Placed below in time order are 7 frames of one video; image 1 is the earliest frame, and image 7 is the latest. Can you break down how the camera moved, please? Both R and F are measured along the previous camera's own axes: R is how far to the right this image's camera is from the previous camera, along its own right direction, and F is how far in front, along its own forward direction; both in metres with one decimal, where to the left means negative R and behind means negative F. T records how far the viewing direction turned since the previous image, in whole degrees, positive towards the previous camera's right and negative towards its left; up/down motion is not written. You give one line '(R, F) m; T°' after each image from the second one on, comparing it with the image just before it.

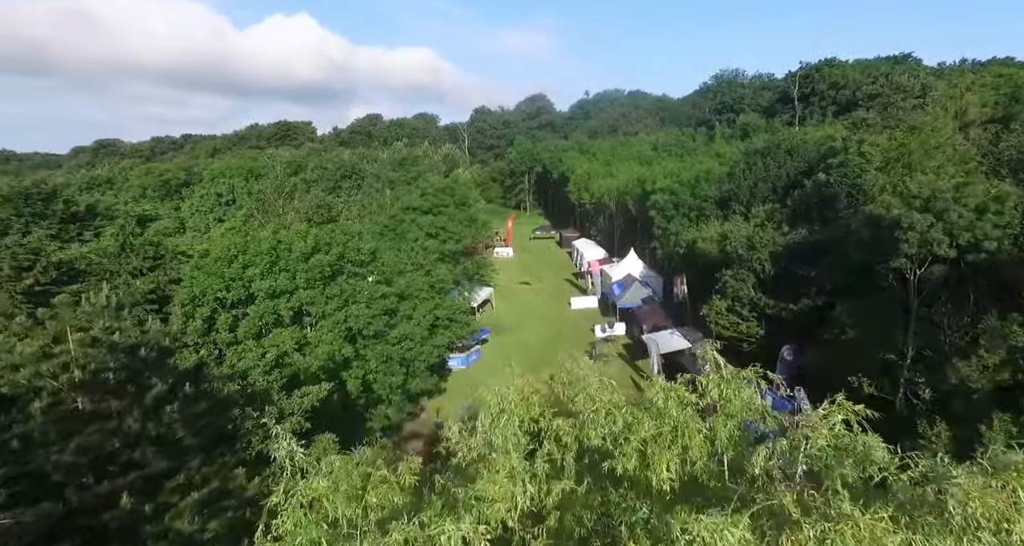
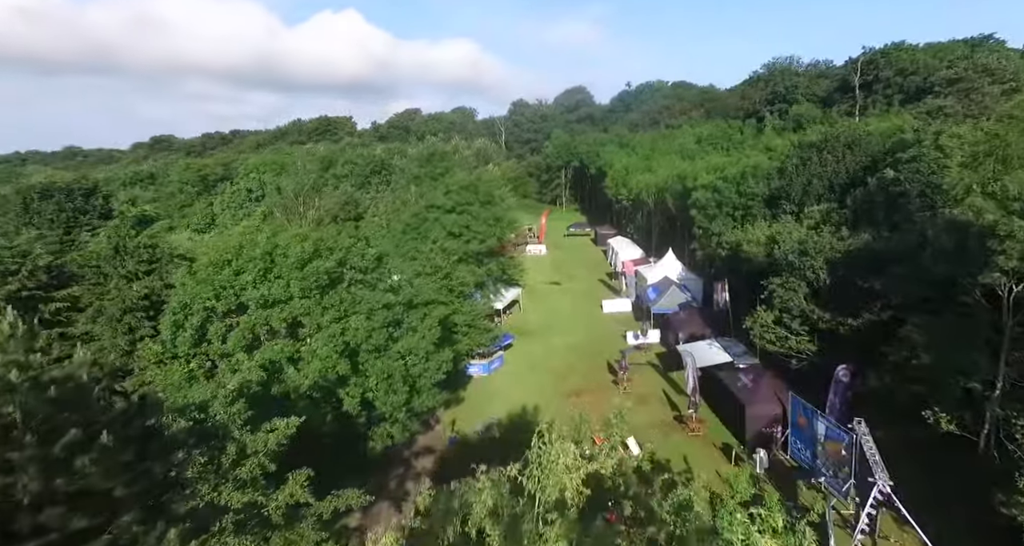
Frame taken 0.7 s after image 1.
(+0.5, +1.6) m; -4°
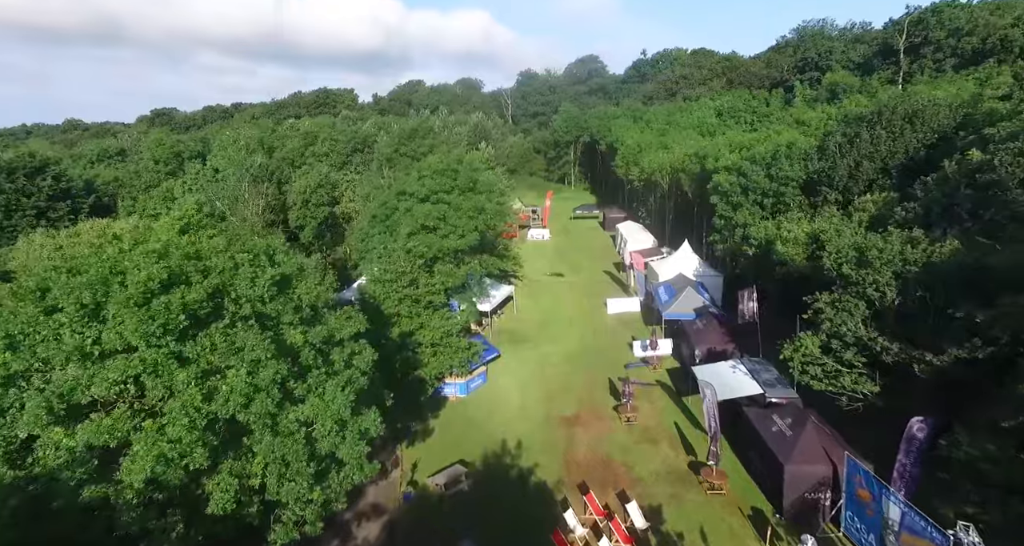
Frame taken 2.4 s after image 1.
(+1.1, +4.3) m; -1°
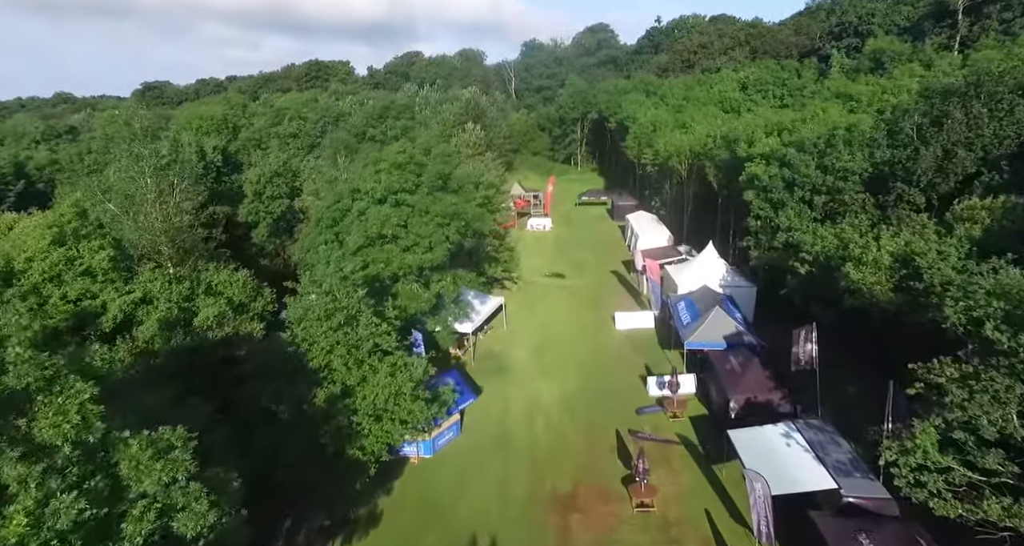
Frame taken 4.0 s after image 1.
(+0.8, +5.1) m; -1°
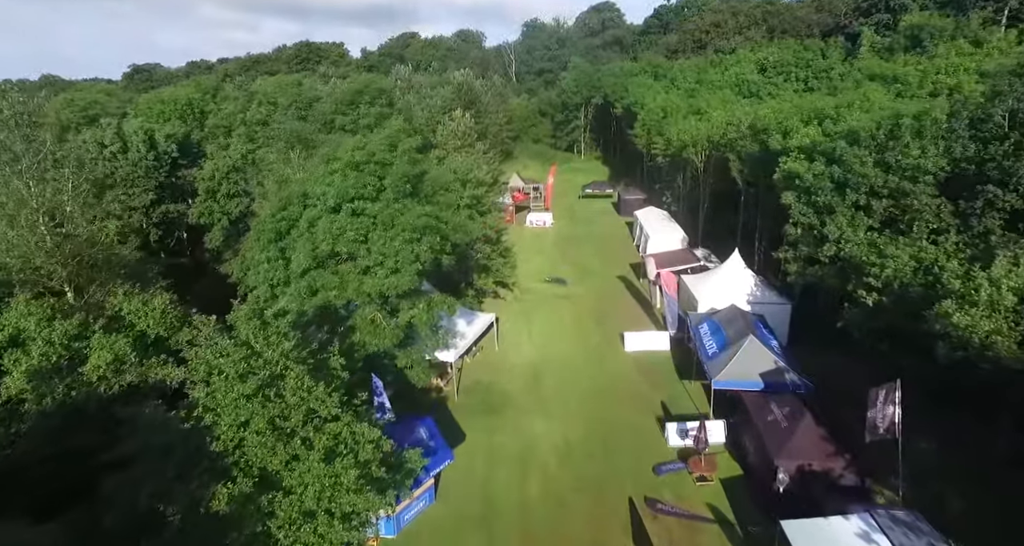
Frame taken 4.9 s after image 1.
(+0.4, +3.7) m; 0°
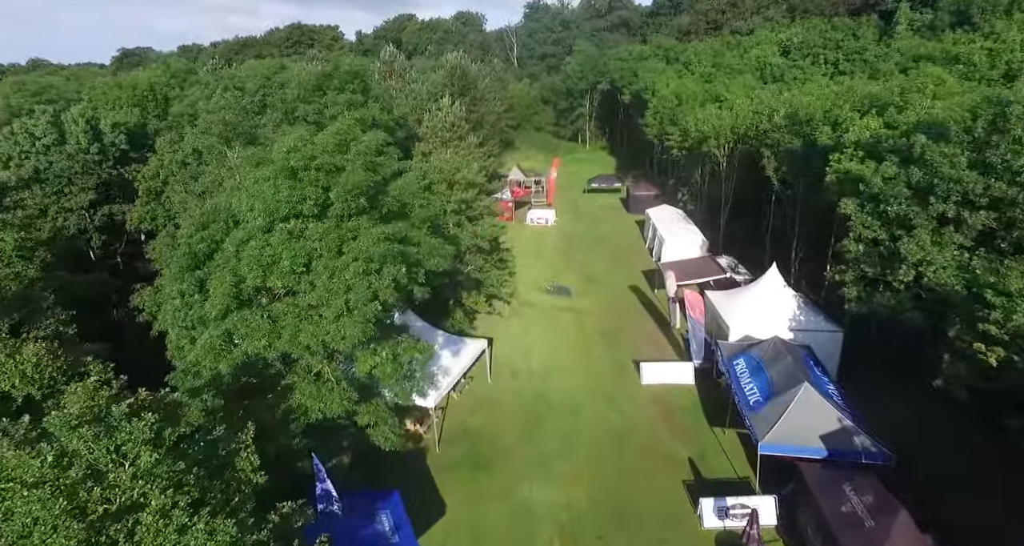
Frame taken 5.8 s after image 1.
(+0.2, +3.6) m; 0°
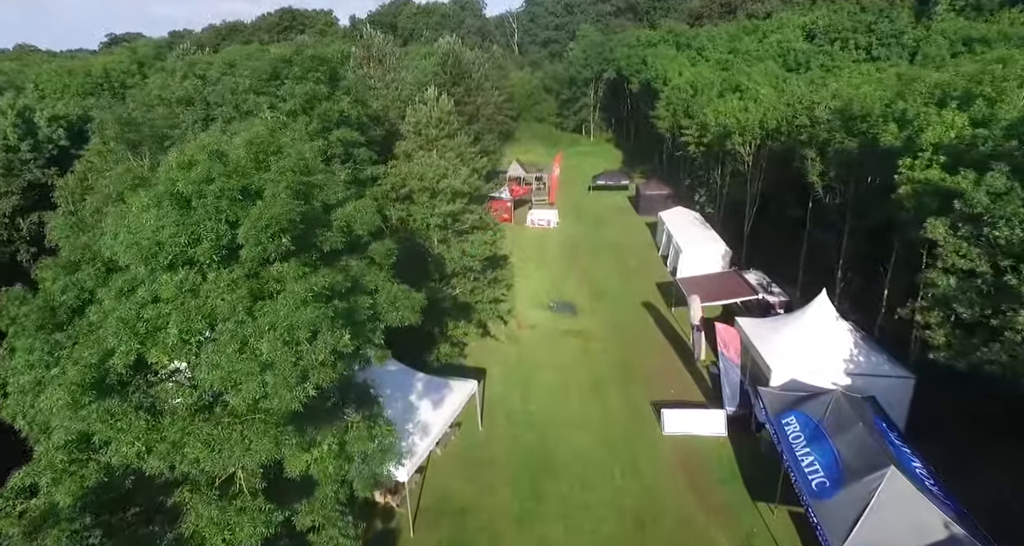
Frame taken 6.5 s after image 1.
(+0.1, +3.4) m; 0°
